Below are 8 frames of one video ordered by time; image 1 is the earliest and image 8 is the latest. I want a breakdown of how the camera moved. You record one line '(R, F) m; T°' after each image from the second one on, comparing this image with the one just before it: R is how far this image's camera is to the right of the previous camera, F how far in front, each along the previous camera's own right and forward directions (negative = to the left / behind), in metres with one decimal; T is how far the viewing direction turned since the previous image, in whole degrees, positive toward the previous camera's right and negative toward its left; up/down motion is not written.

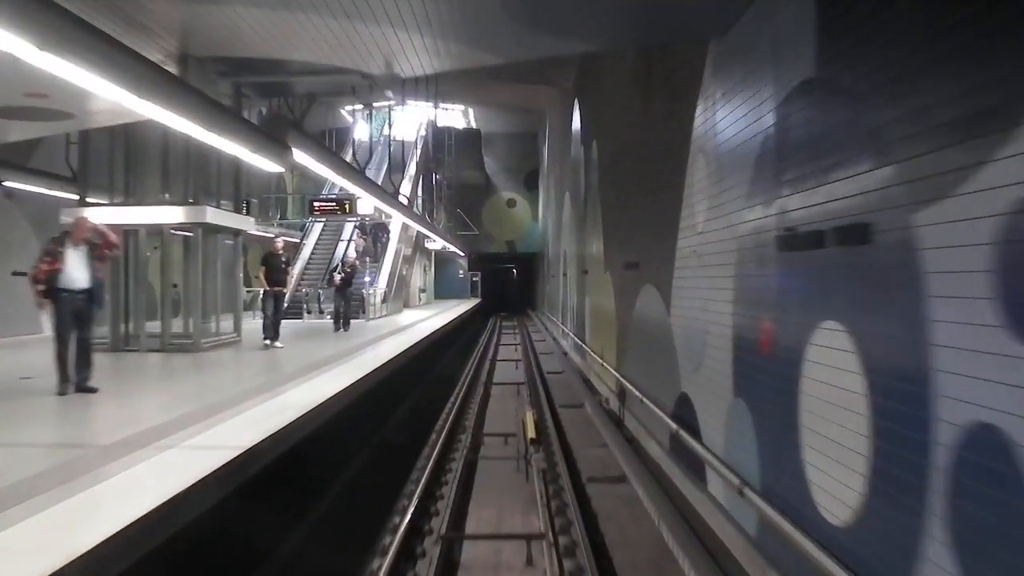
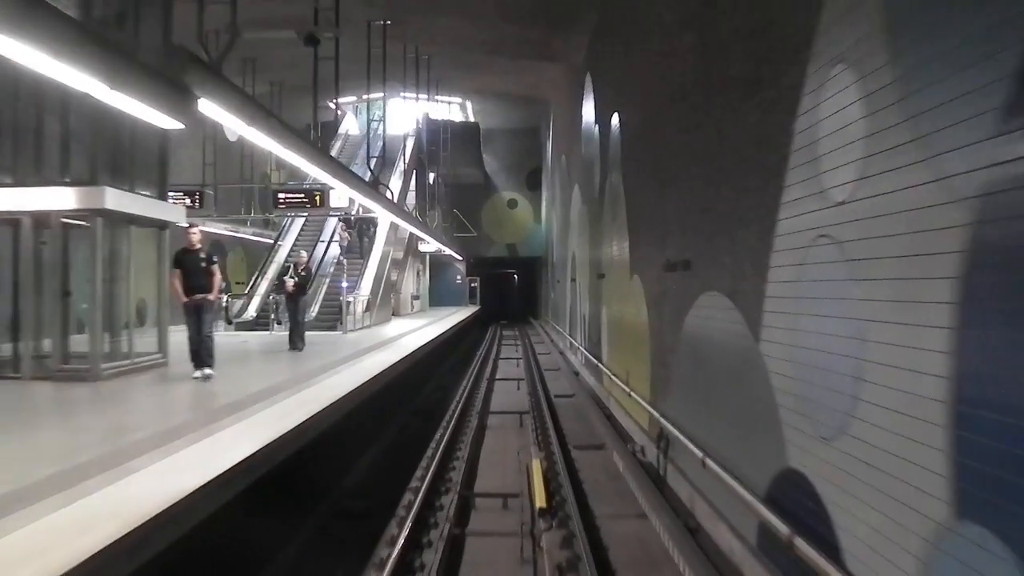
(0.0, +1.6) m; 0°
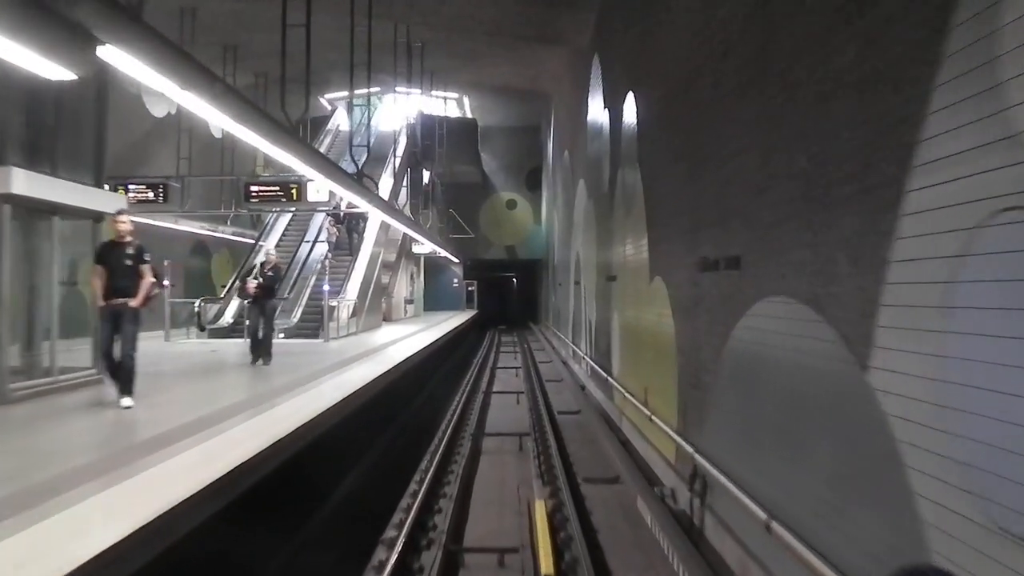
(0.0, +0.9) m; 0°
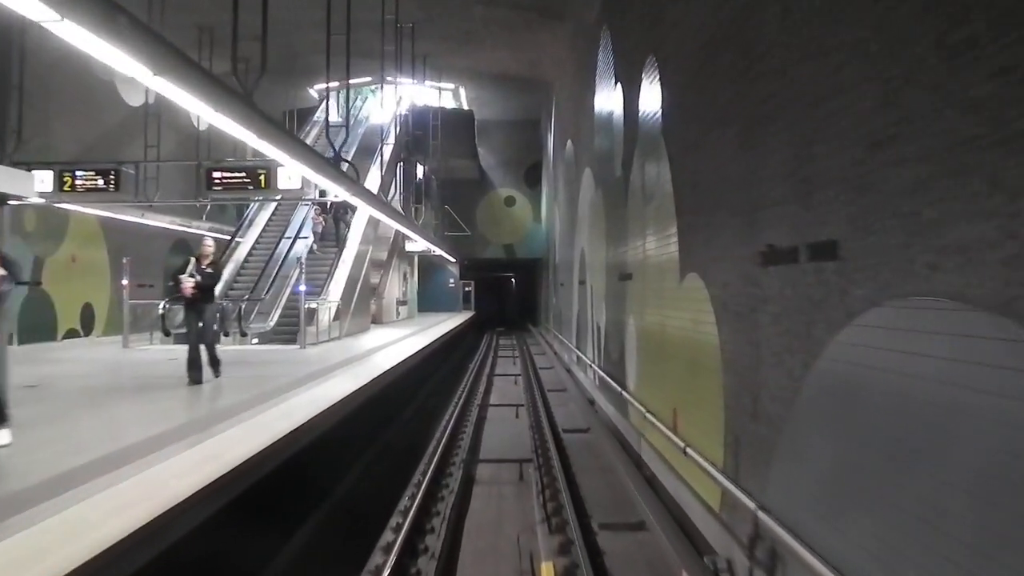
(0.0, +0.9) m; 0°
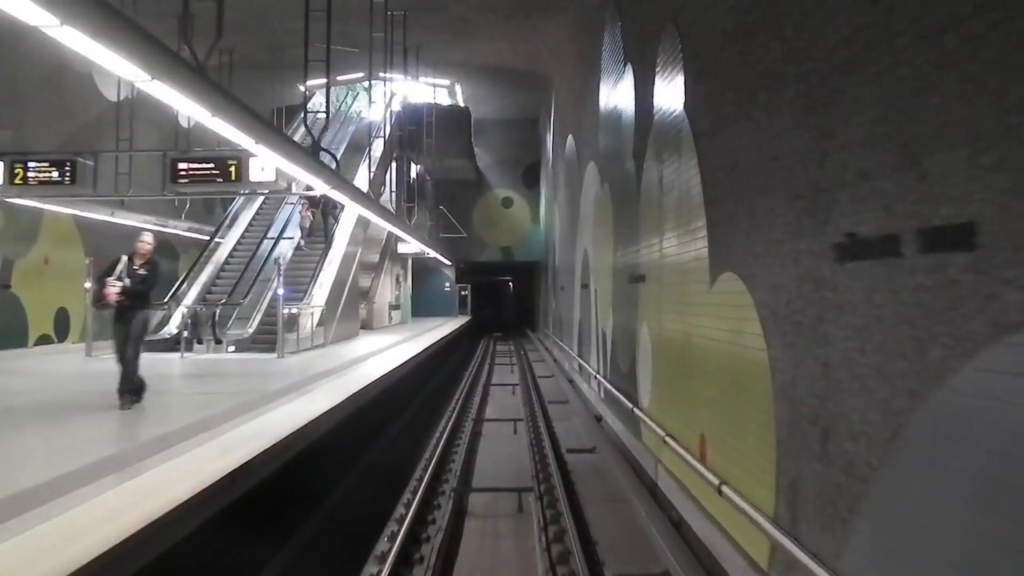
(0.0, +0.6) m; 0°
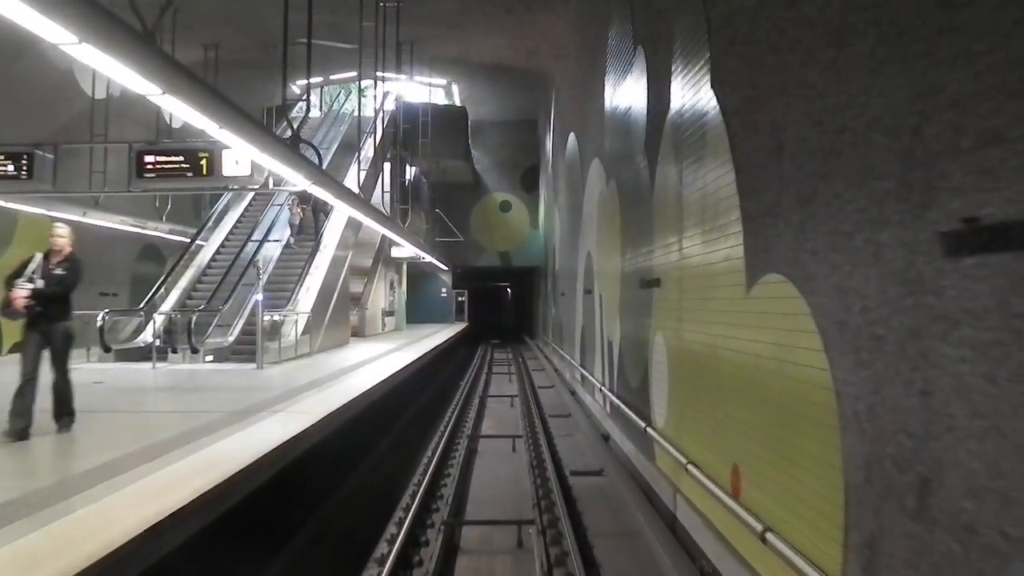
(0.0, +0.5) m; 0°
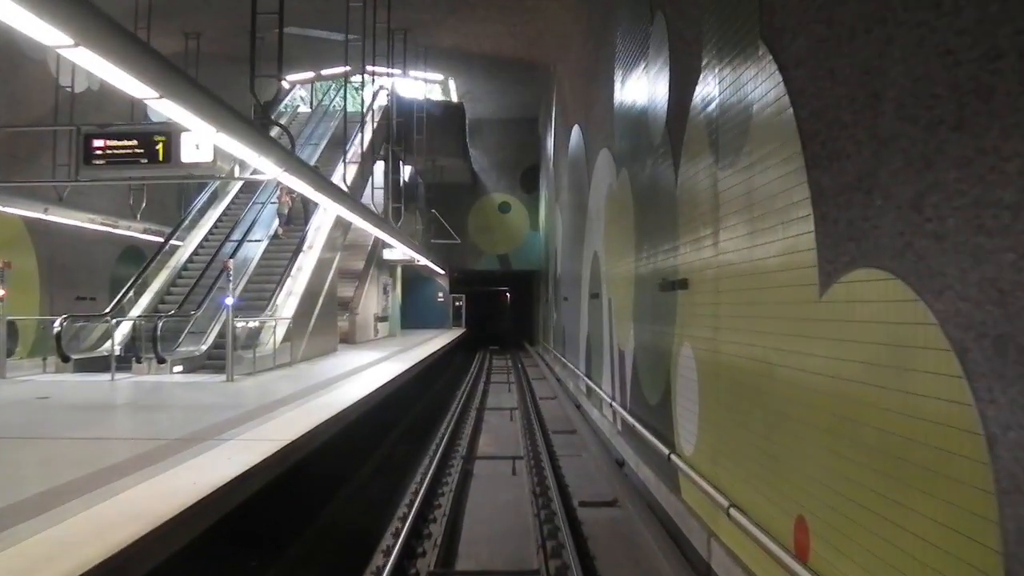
(0.0, +0.7) m; 0°
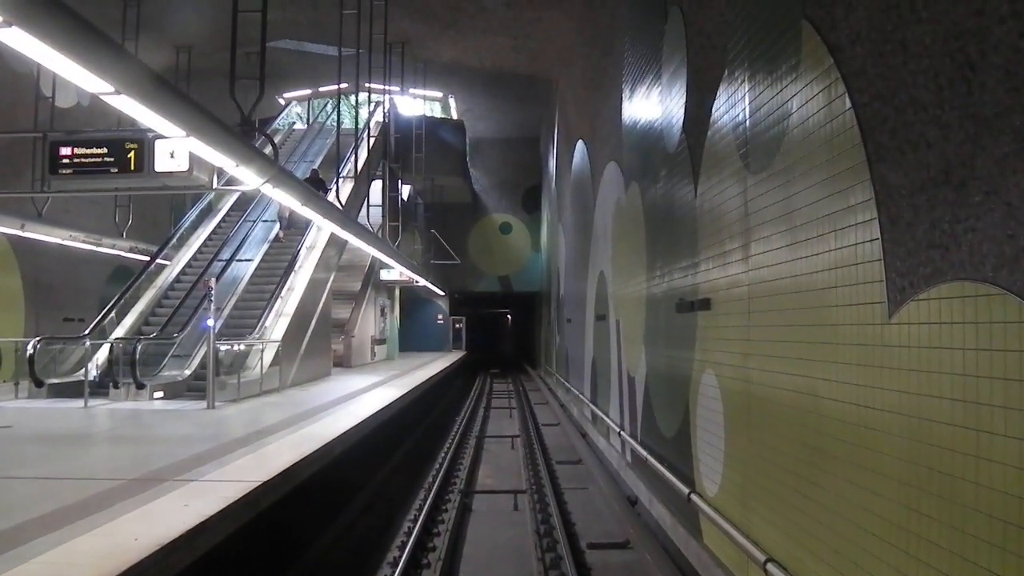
(0.0, +0.4) m; 0°
